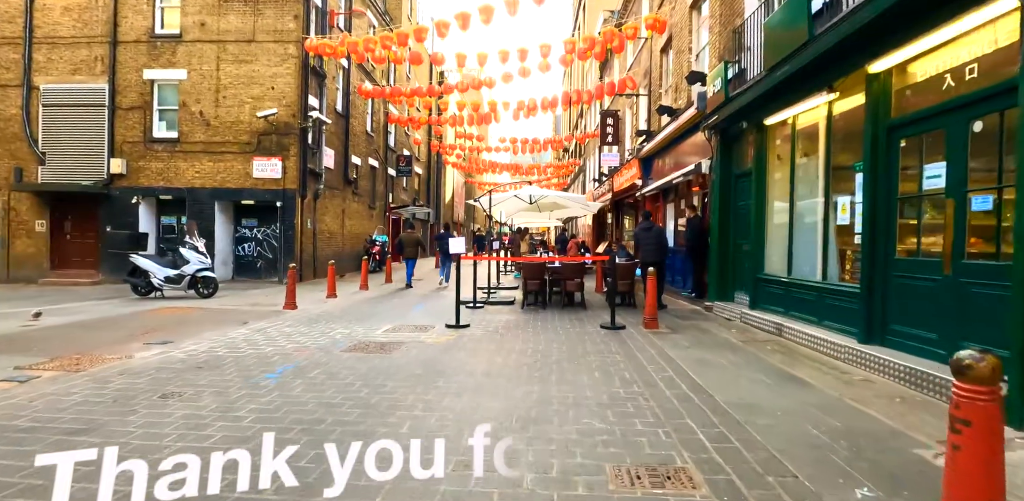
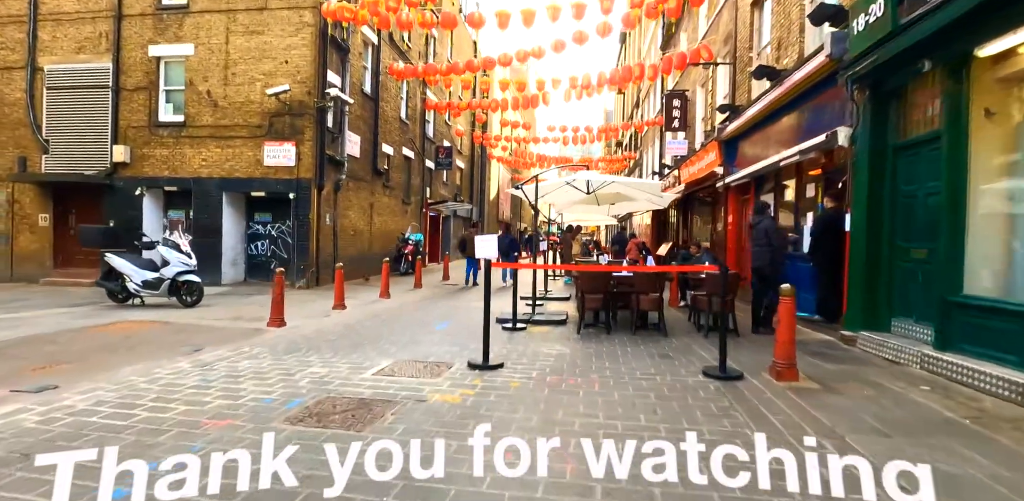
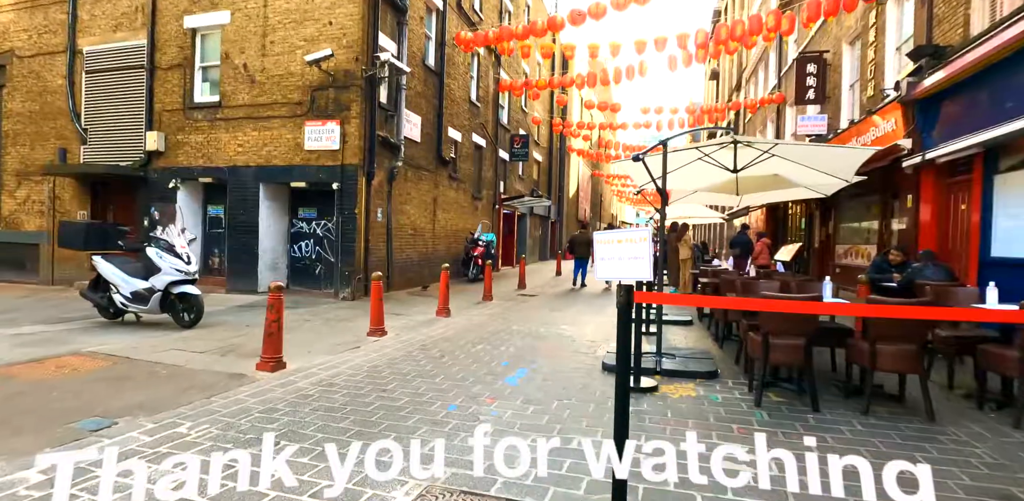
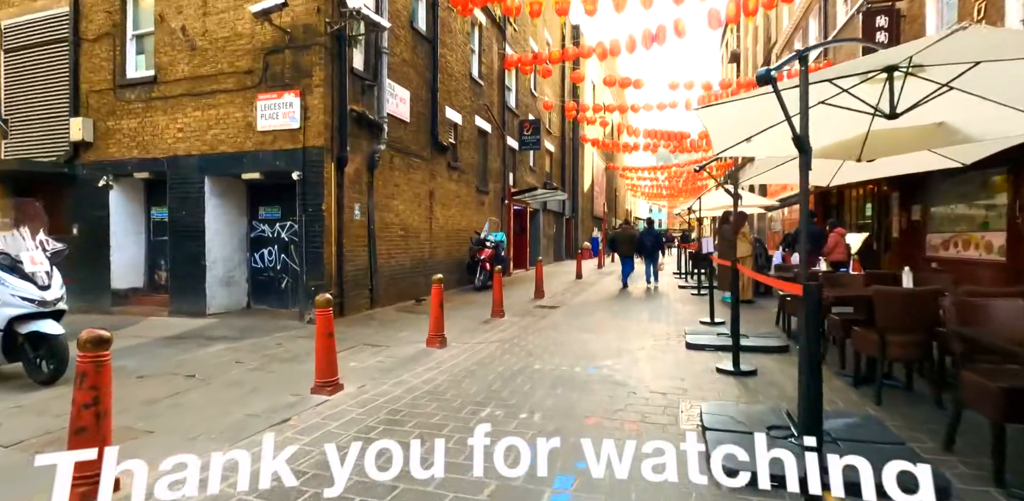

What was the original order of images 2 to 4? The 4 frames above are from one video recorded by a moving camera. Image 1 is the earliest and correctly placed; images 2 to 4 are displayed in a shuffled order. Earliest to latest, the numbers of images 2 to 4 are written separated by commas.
2, 3, 4
